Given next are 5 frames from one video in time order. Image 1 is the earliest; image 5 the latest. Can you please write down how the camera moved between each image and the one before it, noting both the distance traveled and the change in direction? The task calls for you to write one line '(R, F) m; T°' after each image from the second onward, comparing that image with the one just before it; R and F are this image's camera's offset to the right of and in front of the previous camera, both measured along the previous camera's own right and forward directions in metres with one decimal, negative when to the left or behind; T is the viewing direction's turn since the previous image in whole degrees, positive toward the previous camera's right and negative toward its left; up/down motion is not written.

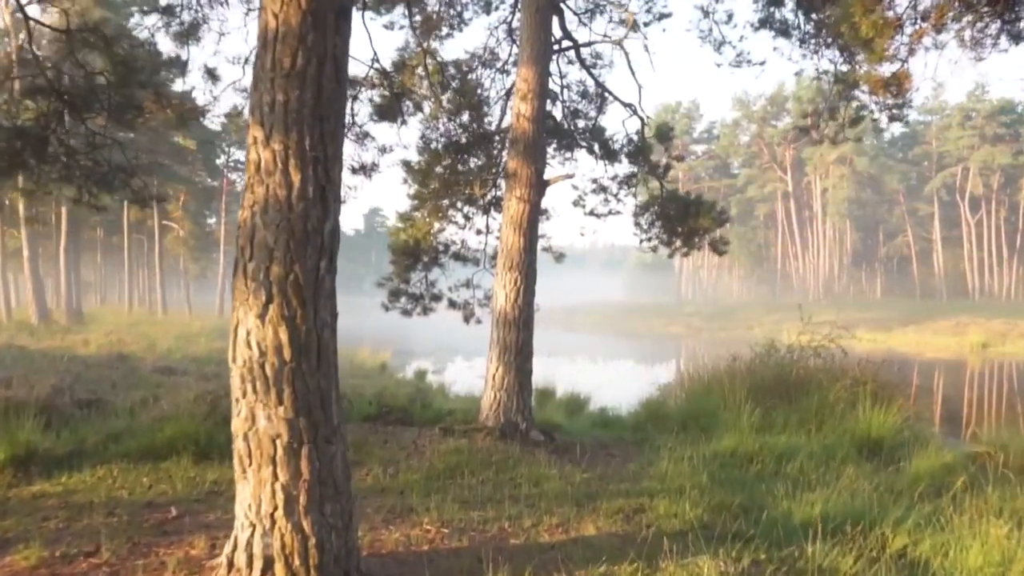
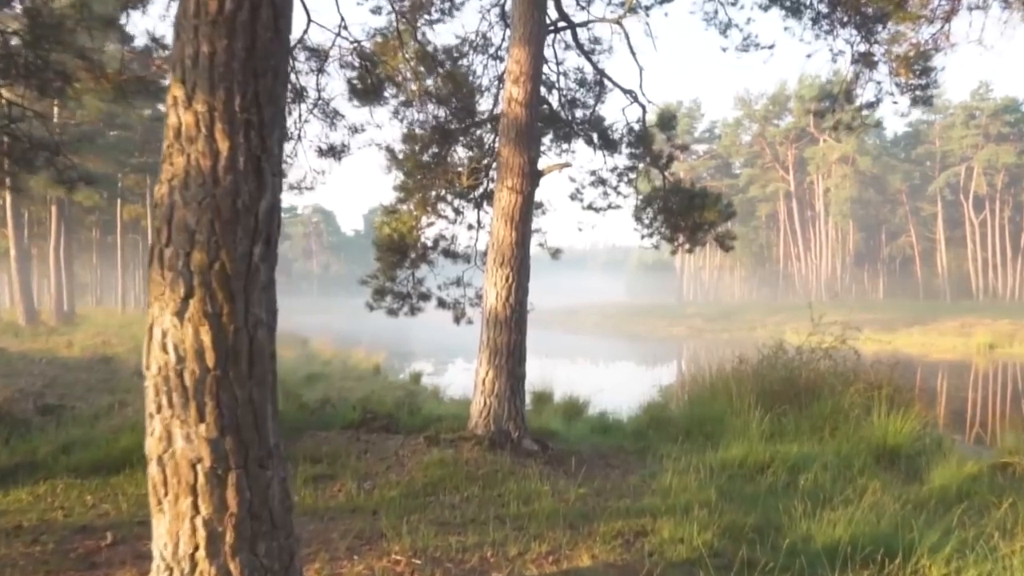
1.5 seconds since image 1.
(+0.1, +0.6) m; 0°
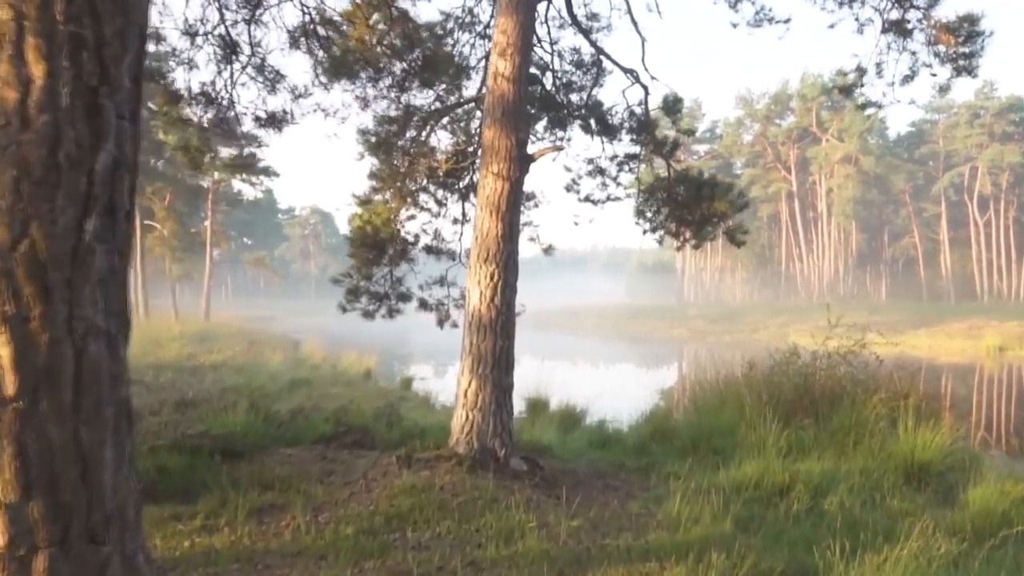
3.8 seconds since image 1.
(+0.1, +0.8) m; 0°
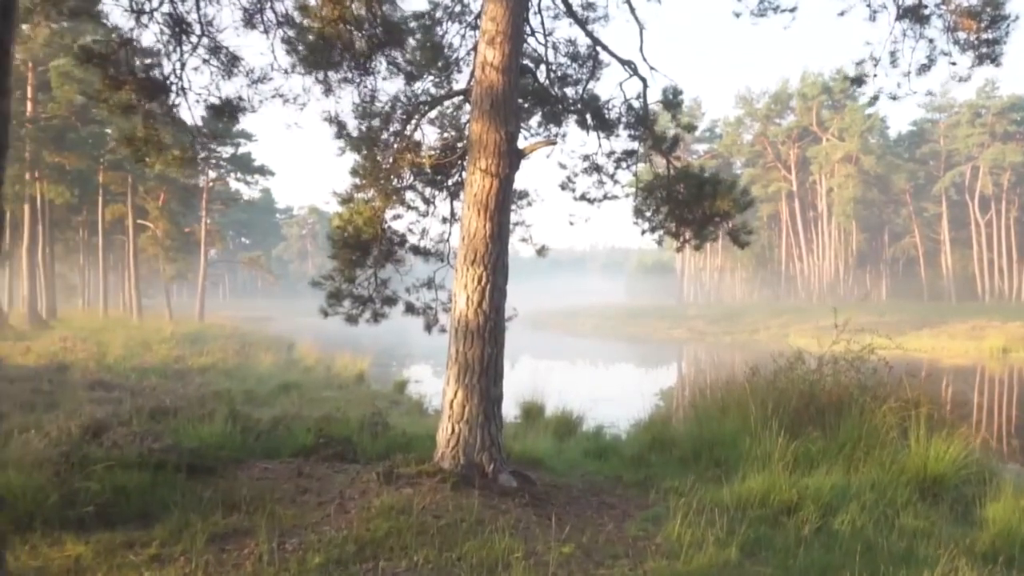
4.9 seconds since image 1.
(+0.1, +0.4) m; 0°
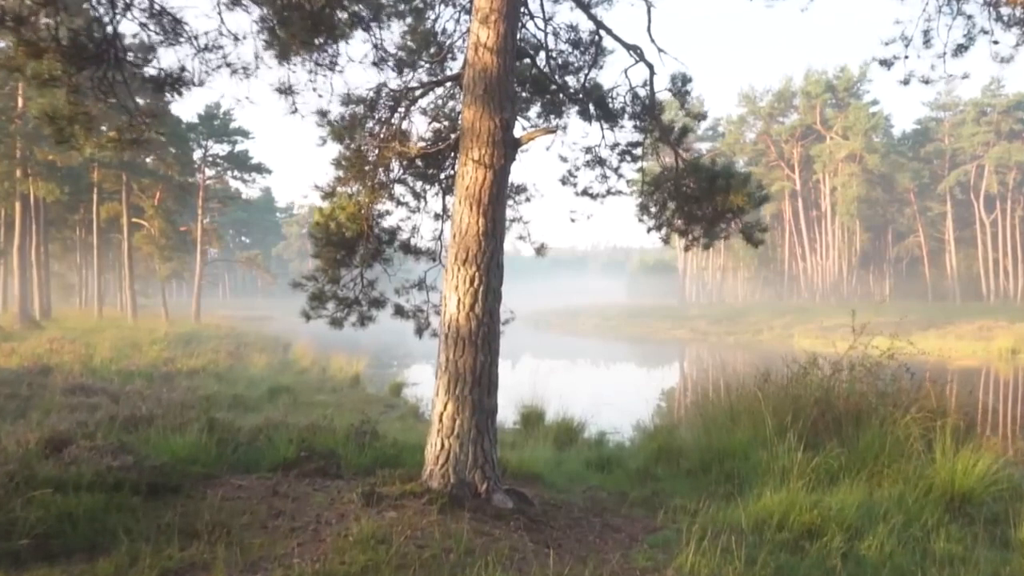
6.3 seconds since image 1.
(0.0, +0.5) m; 0°
